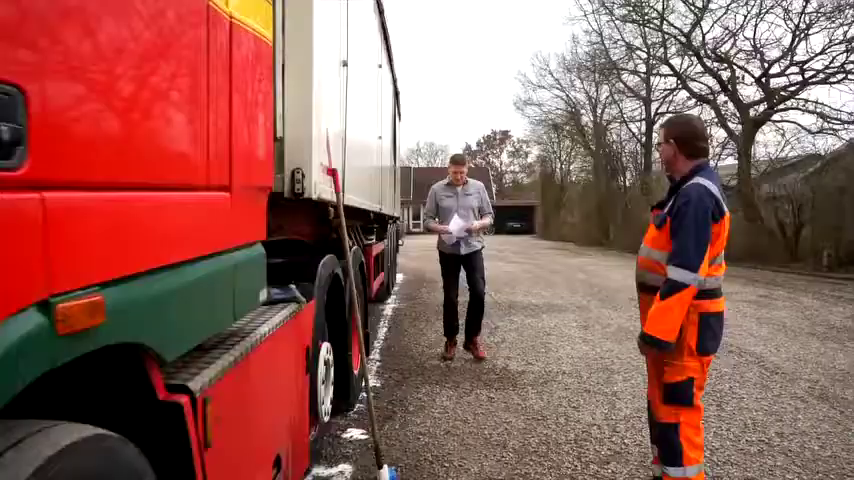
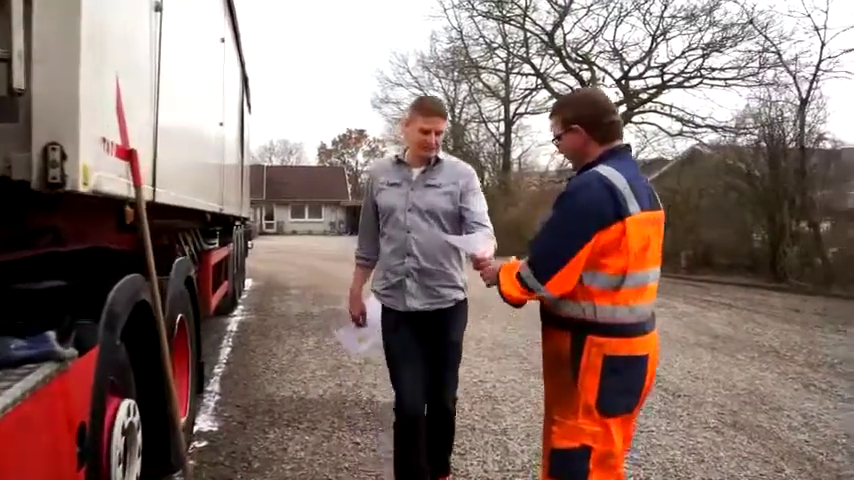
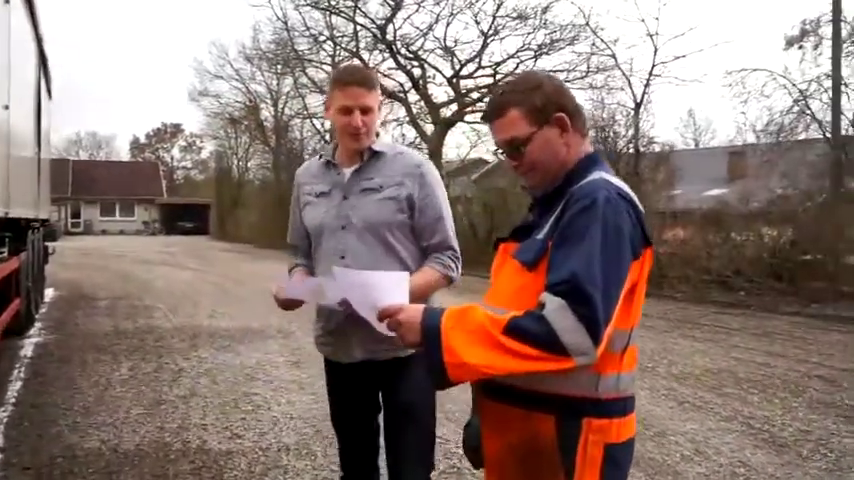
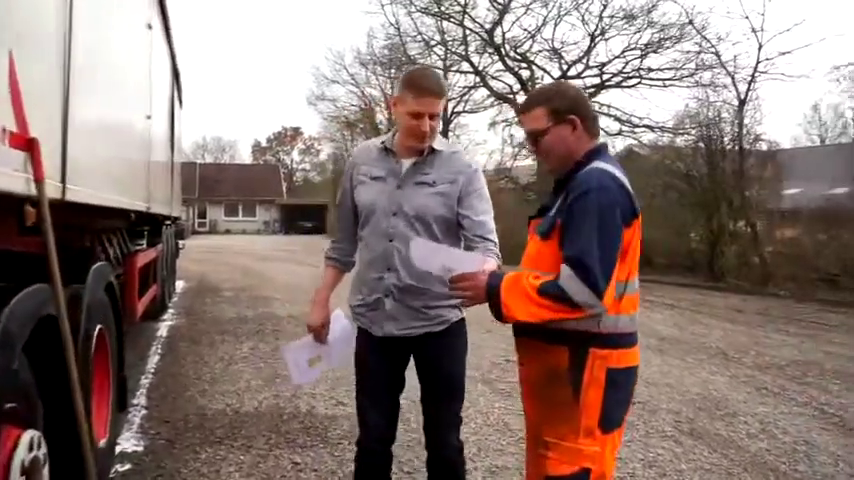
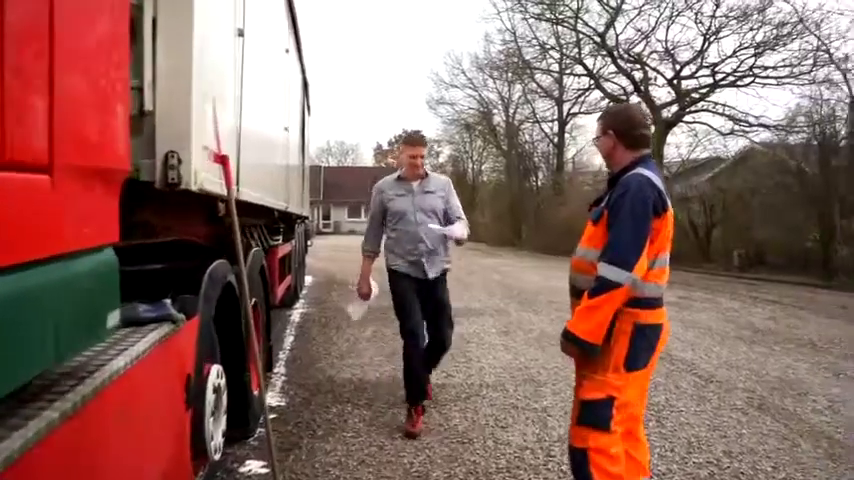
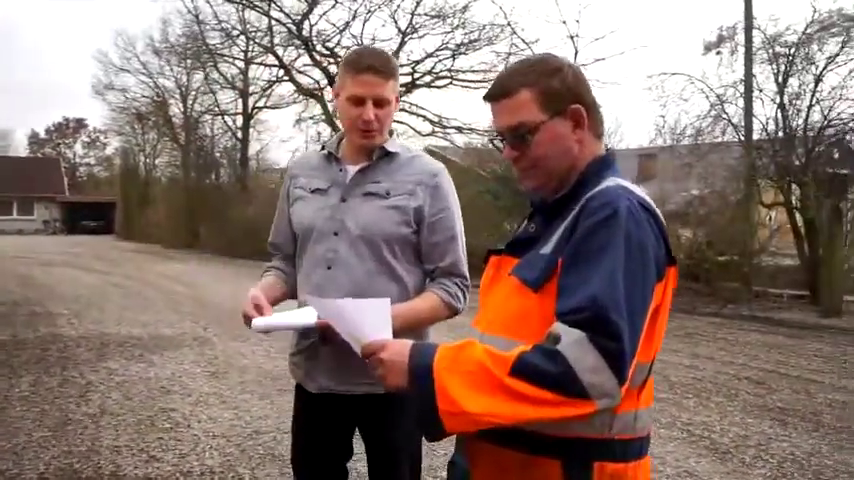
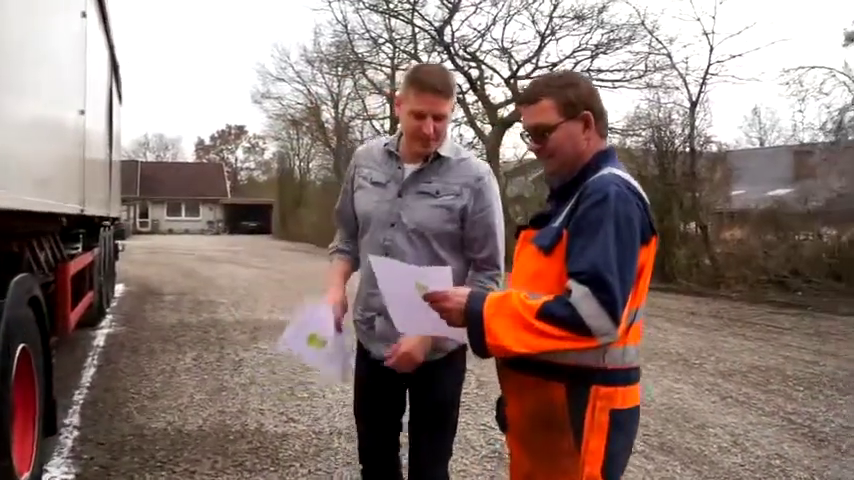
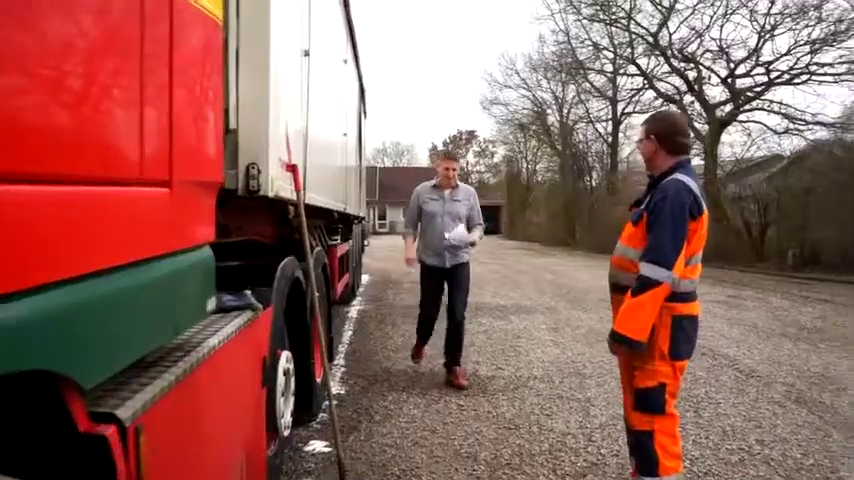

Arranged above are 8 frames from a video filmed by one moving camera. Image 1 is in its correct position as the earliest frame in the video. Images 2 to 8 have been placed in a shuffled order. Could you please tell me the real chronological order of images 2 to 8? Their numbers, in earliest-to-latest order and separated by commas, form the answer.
8, 5, 2, 4, 7, 3, 6
